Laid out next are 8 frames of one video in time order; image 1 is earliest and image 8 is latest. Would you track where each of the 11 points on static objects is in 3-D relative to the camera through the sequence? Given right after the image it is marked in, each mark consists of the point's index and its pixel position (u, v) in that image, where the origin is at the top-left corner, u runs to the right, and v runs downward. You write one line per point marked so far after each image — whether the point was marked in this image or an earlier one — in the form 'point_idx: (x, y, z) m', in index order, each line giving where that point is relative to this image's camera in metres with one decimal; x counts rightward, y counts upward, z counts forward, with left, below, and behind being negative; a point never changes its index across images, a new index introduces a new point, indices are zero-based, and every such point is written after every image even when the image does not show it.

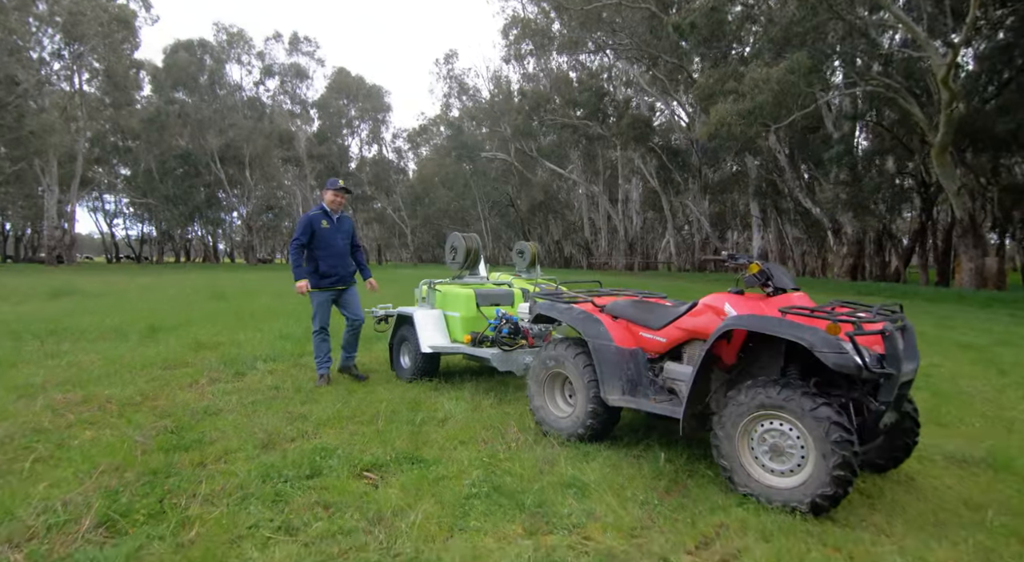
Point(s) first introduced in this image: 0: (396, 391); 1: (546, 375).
0: (-1.1, -1.1, +6.1) m
1: (+0.3, -0.7, +4.8) m
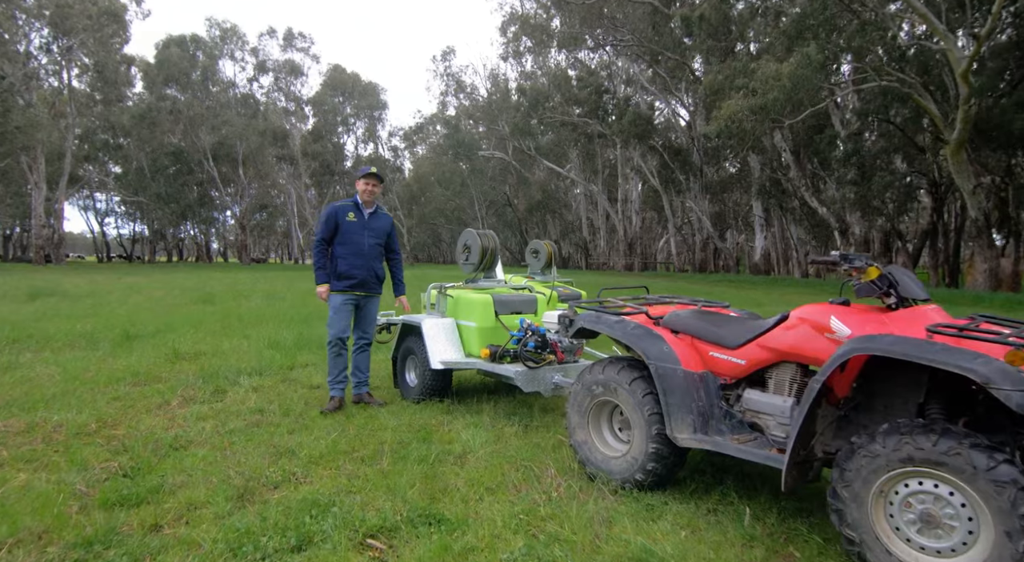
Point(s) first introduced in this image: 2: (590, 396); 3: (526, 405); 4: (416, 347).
0: (-0.9, -1.1, +5.2) m
1: (+0.5, -0.7, +3.9) m
2: (+0.5, -0.7, +3.8) m
3: (+0.1, -1.1, +5.5) m
4: (-0.8, -0.6, +5.7) m
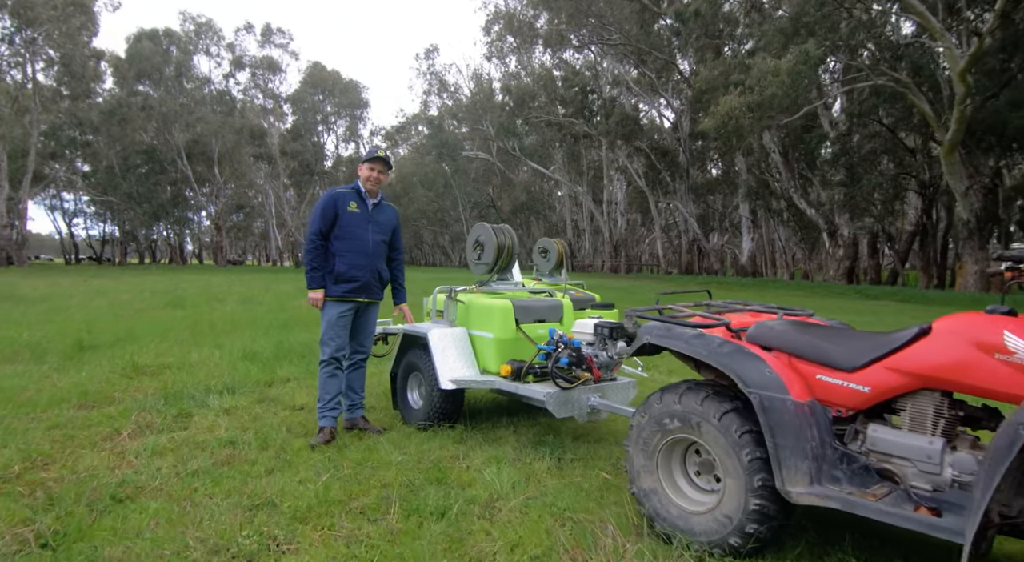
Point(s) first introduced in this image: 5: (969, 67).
0: (-0.7, -1.1, +4.3) m
1: (+0.7, -0.8, +3.0) m
2: (+0.7, -0.7, +3.0) m
3: (+0.3, -1.1, +4.6) m
4: (-0.7, -0.6, +4.8) m
5: (+13.4, +6.3, +18.8) m
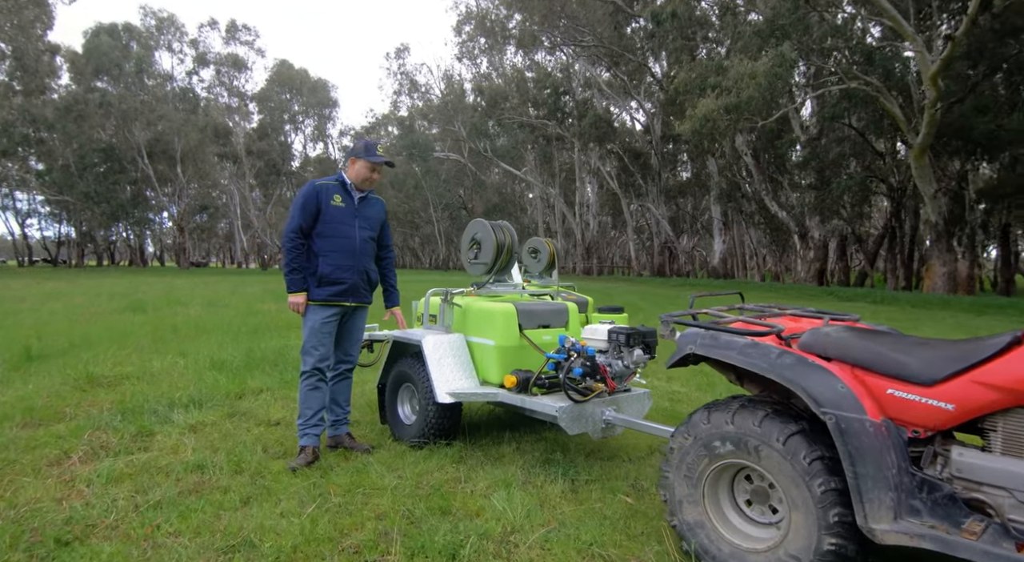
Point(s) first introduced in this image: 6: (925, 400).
0: (-0.6, -1.1, +3.8) m
1: (+0.8, -0.8, +2.6) m
2: (+0.8, -0.7, +2.6) m
3: (+0.3, -1.1, +4.2) m
4: (-0.7, -0.6, +4.3) m
5: (+12.7, +6.2, +19.1) m
6: (+1.6, -0.4, +2.4) m
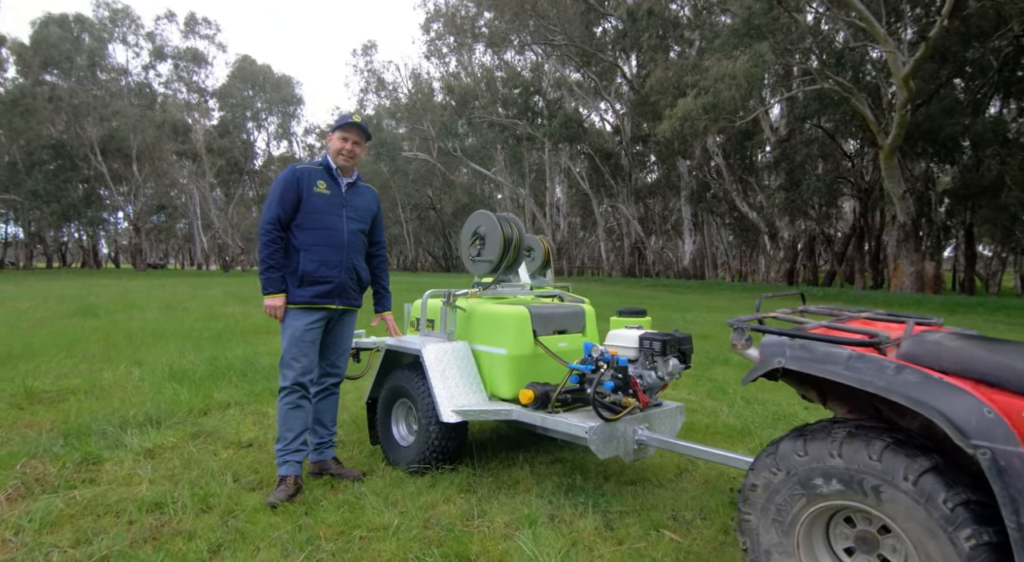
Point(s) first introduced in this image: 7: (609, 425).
0: (-0.5, -1.1, +3.2) m
1: (+1.0, -0.7, +2.1) m
2: (+1.0, -0.7, +2.1) m
3: (+0.4, -1.1, +3.7) m
4: (-0.6, -0.6, +3.8) m
5: (+12.0, +6.2, +19.2) m
6: (+1.7, -0.4, +2.0) m
7: (+0.5, -0.7, +3.2) m
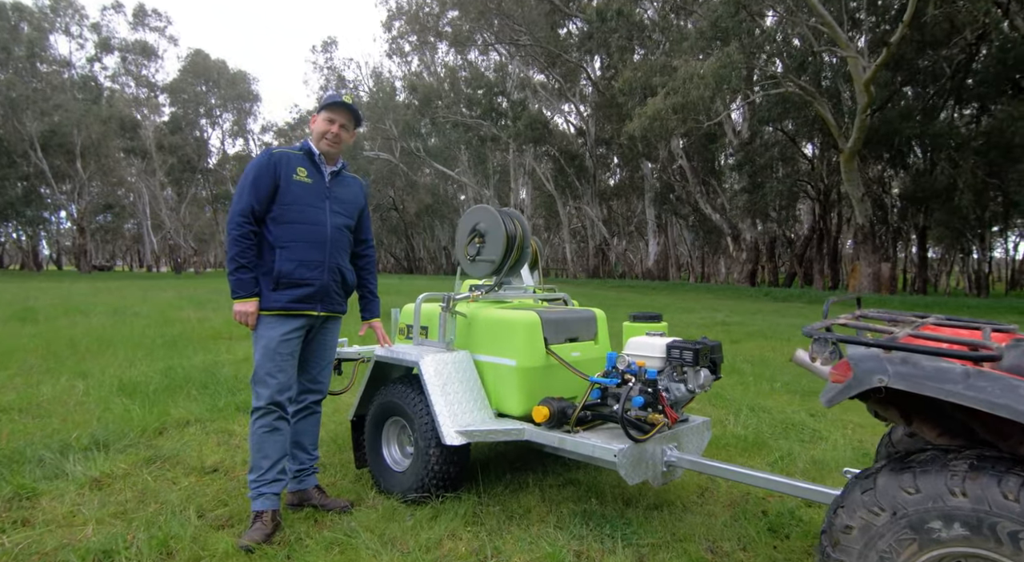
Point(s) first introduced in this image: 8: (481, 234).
0: (-0.4, -1.1, +2.8) m
1: (+1.1, -0.8, +1.7) m
2: (+1.1, -0.7, +1.7) m
3: (+0.4, -1.1, +3.3) m
4: (-0.5, -0.6, +3.3) m
5: (+11.0, +6.2, +19.5) m
6: (+1.9, -0.4, +1.7) m
7: (+0.6, -0.7, +2.8) m
8: (-0.2, +0.3, +3.7) m
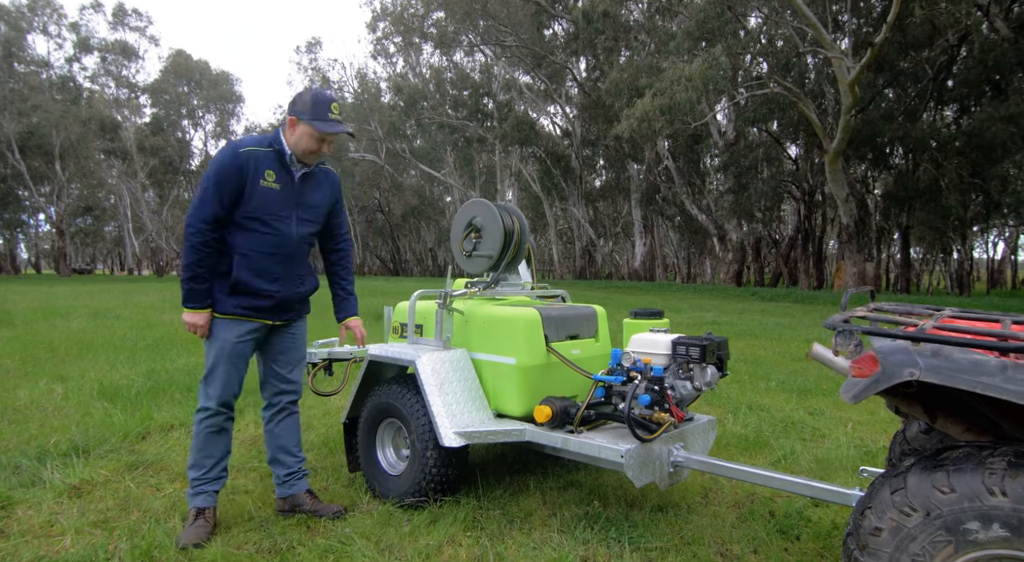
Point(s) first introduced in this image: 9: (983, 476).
0: (-0.4, -1.1, +2.7) m
1: (+1.1, -0.7, +1.6) m
2: (+1.1, -0.7, +1.6) m
3: (+0.4, -1.1, +3.2) m
4: (-0.5, -0.6, +3.2) m
5: (+10.6, +6.2, +19.6) m
6: (+1.9, -0.4, +1.6) m
7: (+0.6, -0.7, +2.7) m
8: (-0.2, +0.3, +3.6) m
9: (+1.2, -0.5, +1.6) m
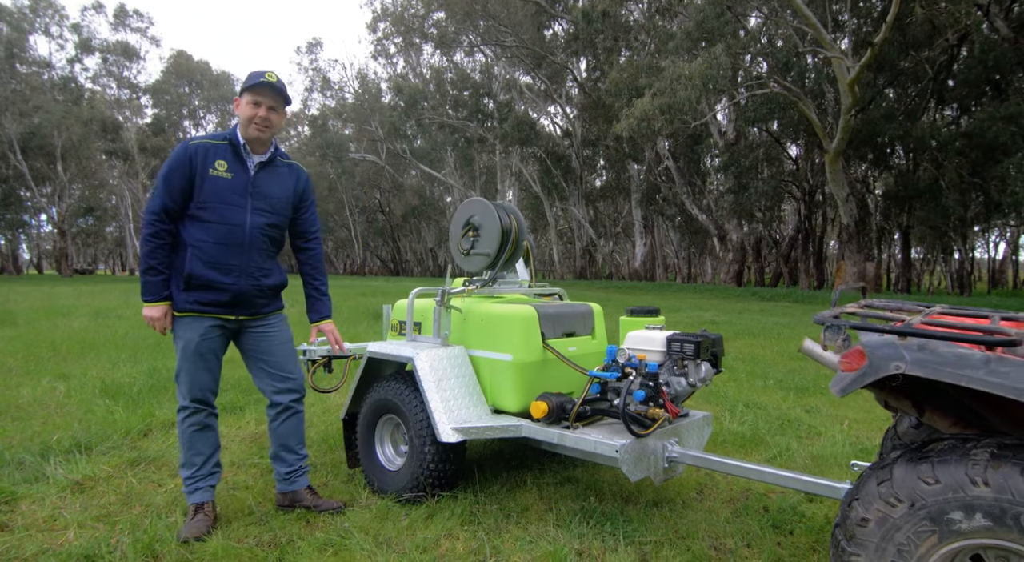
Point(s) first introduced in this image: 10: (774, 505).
0: (-0.4, -1.1, +2.7) m
1: (+1.1, -0.7, +1.7) m
2: (+1.1, -0.7, +1.7) m
3: (+0.4, -1.1, +3.2) m
4: (-0.6, -0.6, +3.2) m
5: (+10.6, +6.2, +19.6) m
6: (+1.9, -0.4, +1.6) m
7: (+0.6, -0.7, +2.8) m
8: (-0.2, +0.3, +3.6) m
9: (+1.2, -0.5, +1.7) m
10: (+1.3, -1.1, +3.2) m
